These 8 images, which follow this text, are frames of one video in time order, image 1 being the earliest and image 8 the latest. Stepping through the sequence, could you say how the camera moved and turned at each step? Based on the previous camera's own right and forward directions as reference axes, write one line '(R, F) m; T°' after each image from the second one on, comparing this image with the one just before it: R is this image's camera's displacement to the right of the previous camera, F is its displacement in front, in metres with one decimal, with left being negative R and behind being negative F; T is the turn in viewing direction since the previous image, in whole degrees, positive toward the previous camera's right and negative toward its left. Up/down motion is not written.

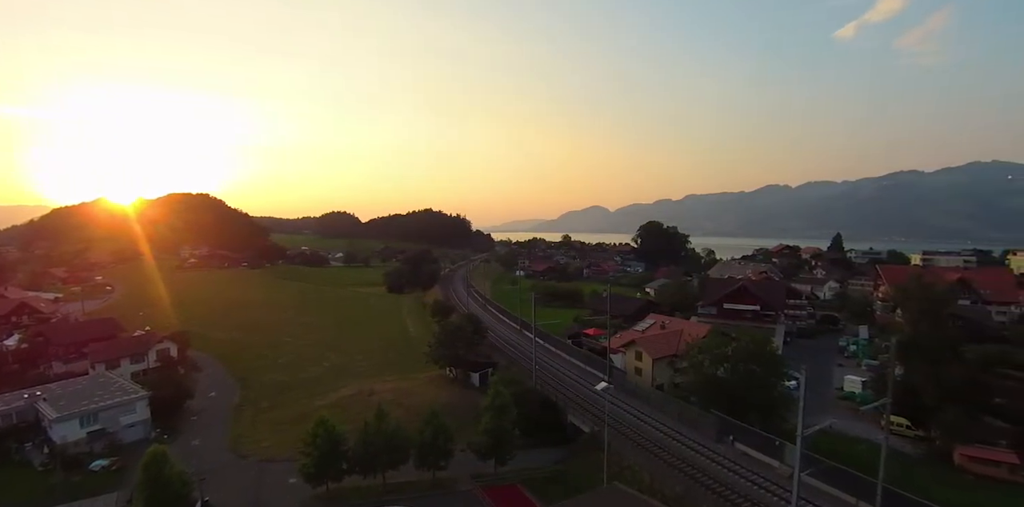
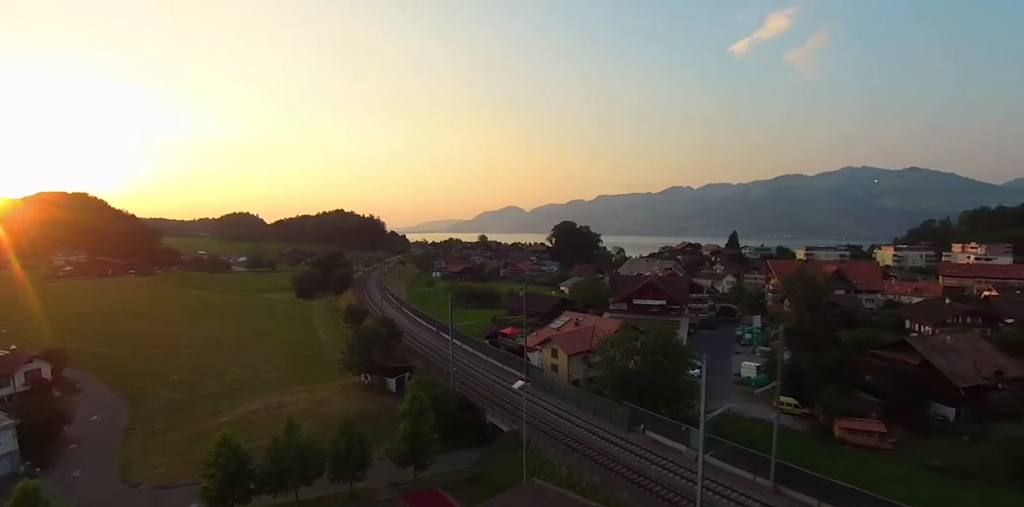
(+0.4, +0.3) m; +9°
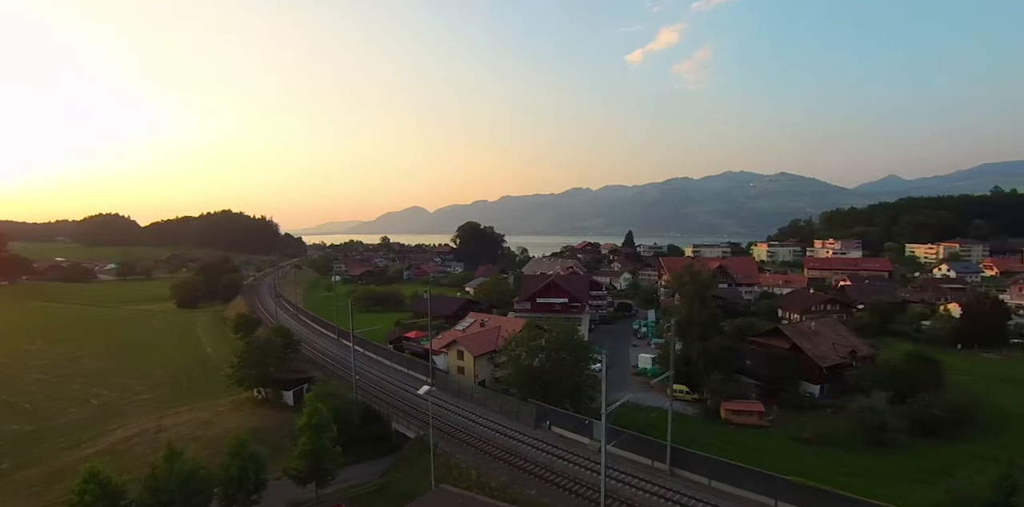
(+0.5, +0.2) m; +10°
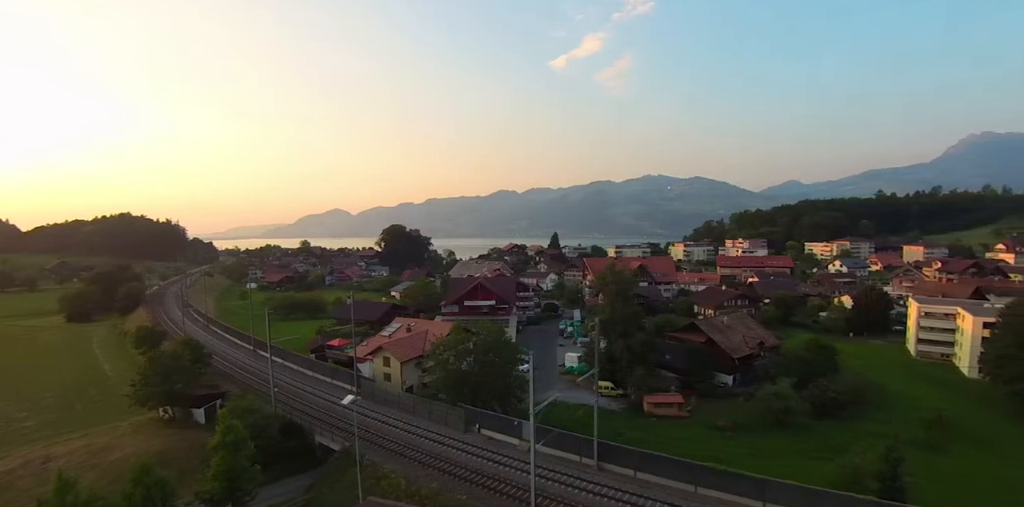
(+0.5, +0.1) m; +7°
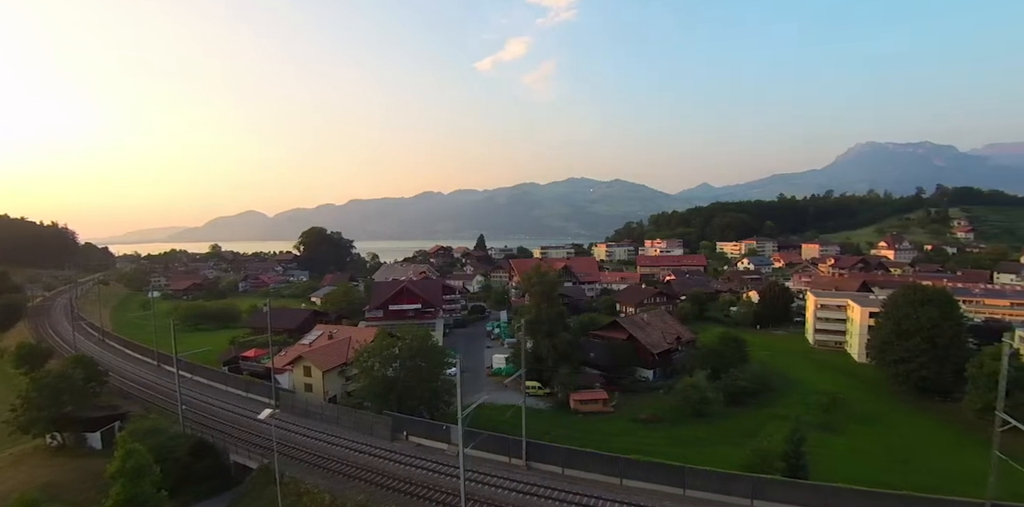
(+0.4, 0.0) m; +7°
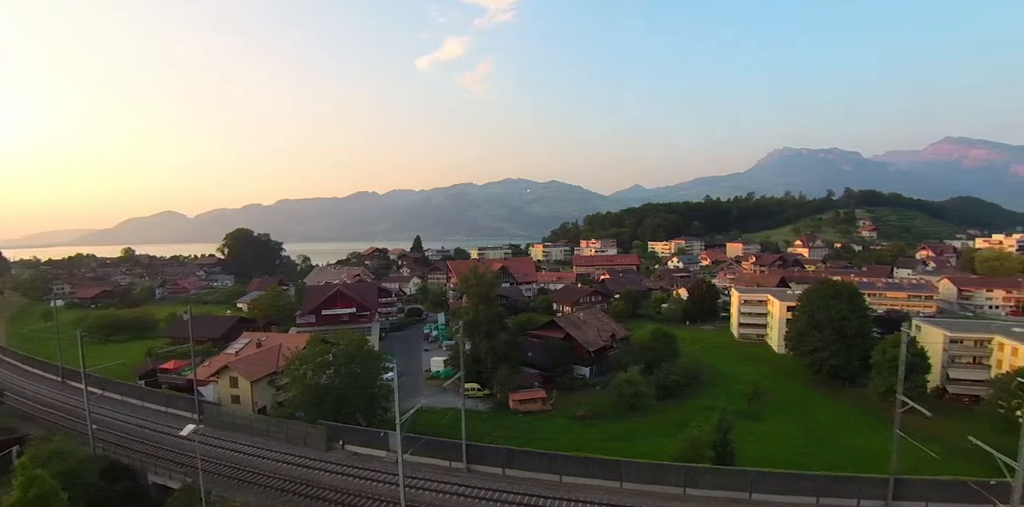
(+0.3, 0.0) m; +6°
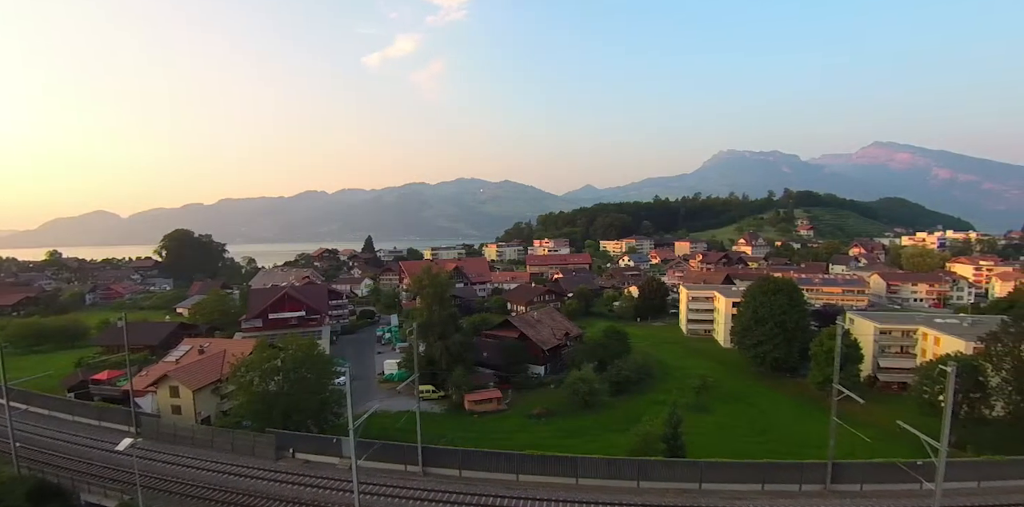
(+0.1, 0.0) m; +5°
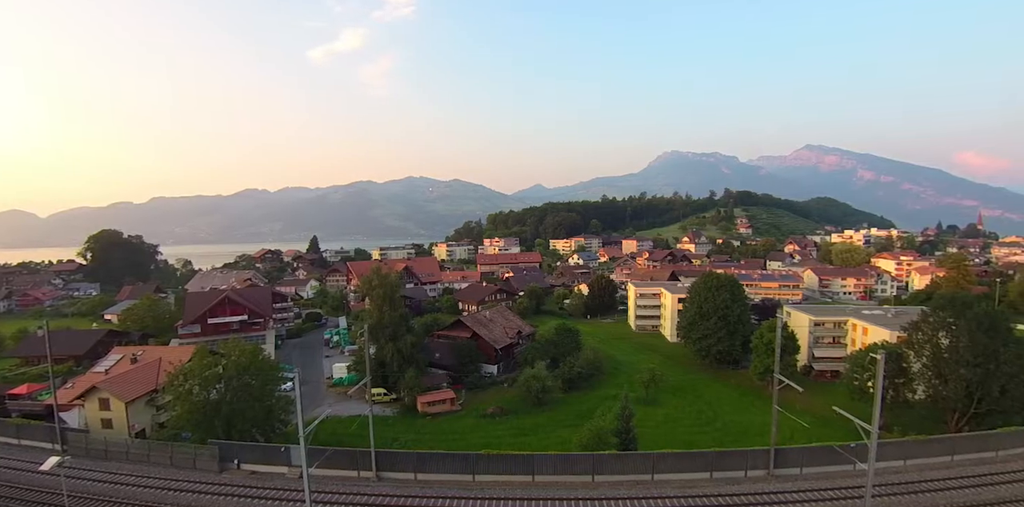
(-0.2, 0.0) m; +6°
